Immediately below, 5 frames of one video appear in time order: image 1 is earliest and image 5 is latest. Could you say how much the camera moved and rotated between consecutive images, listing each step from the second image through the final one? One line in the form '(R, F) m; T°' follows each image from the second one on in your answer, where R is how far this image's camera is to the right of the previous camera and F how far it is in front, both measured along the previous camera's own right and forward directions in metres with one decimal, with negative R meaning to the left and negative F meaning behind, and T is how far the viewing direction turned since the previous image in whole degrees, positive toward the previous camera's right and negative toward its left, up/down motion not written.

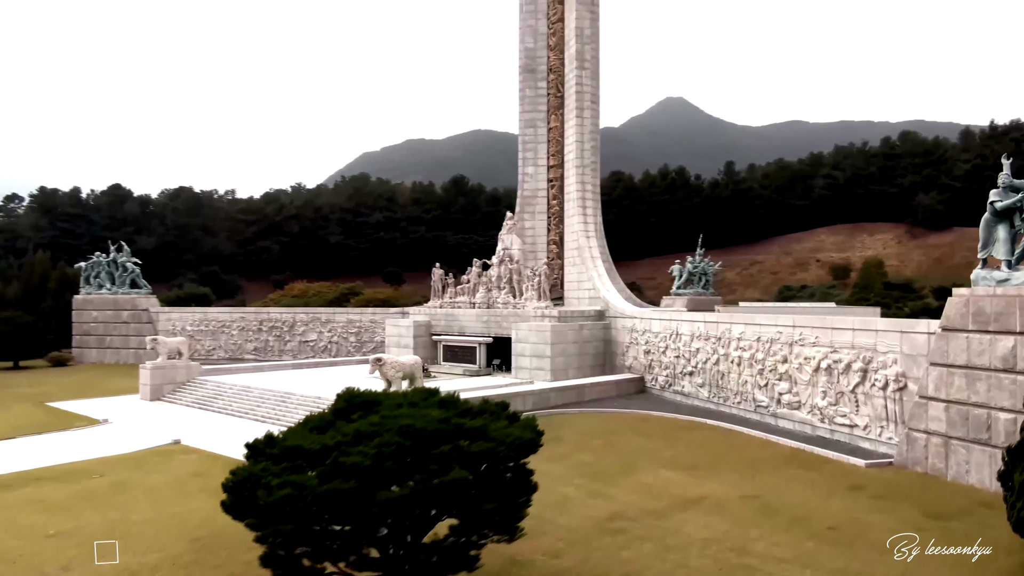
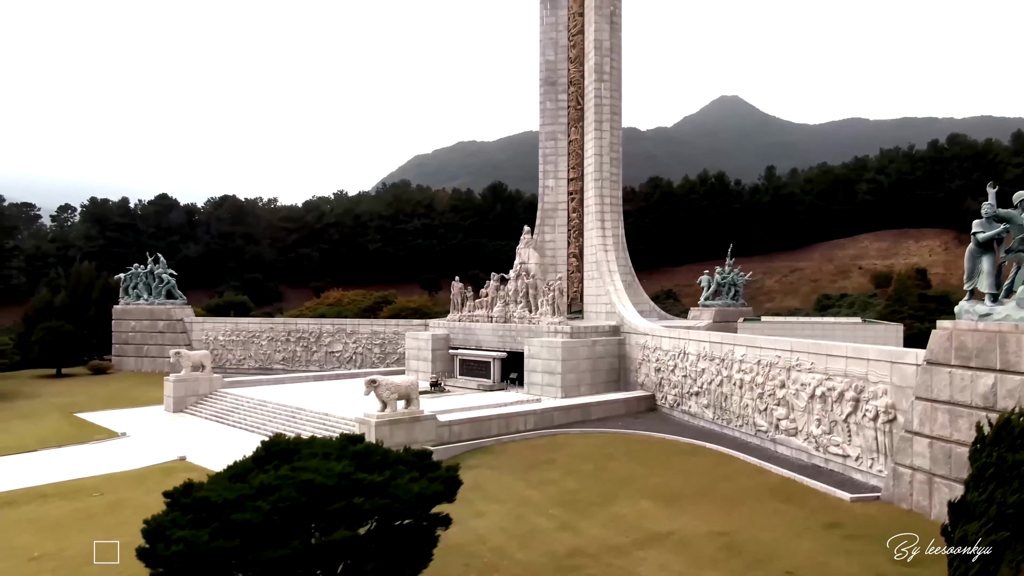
(+0.6, 0.0) m; -4°
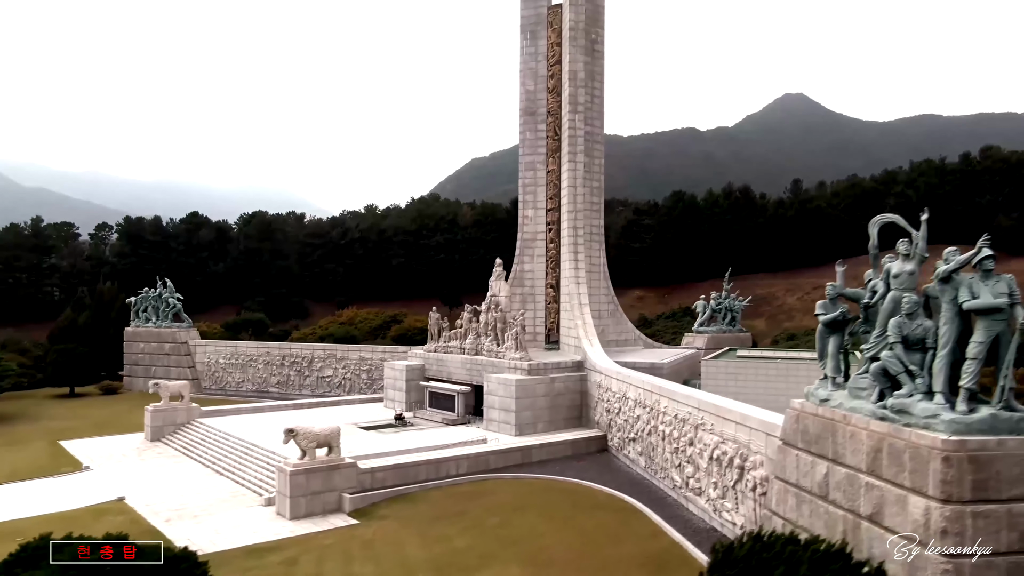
(+1.5, 0.0) m; -4°
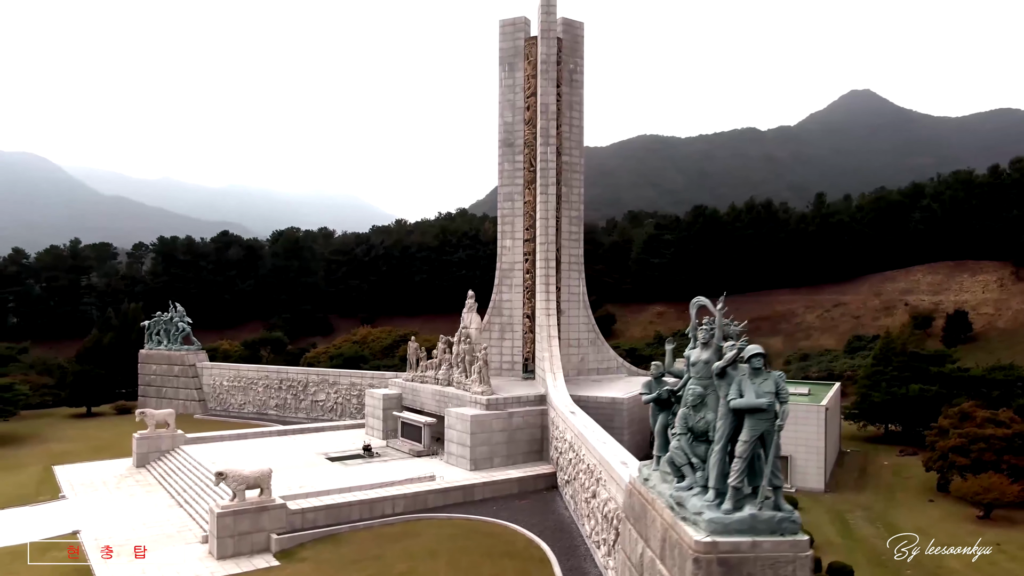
(+1.5, -0.1) m; -4°
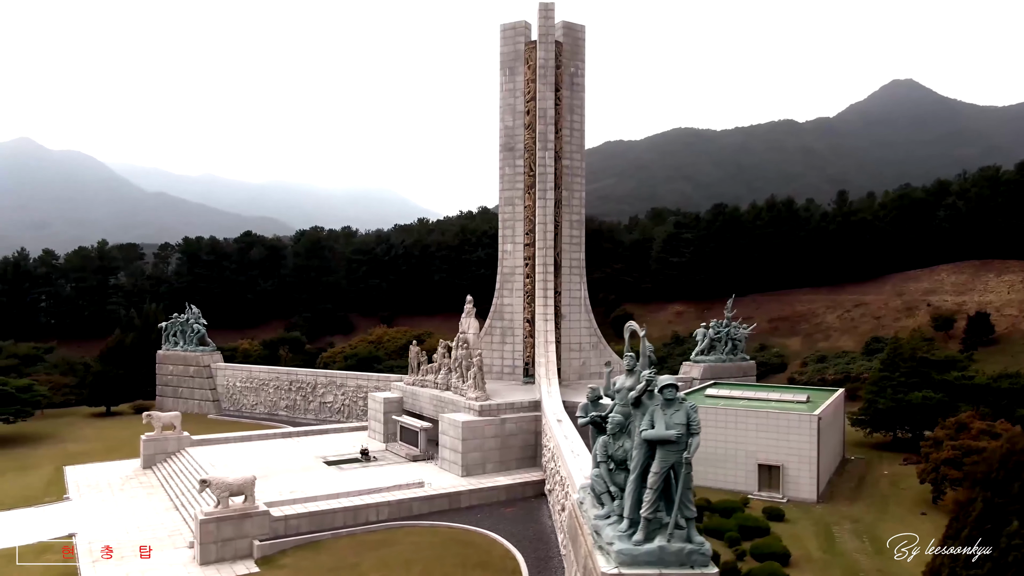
(+0.7, 0.0) m; -2°
